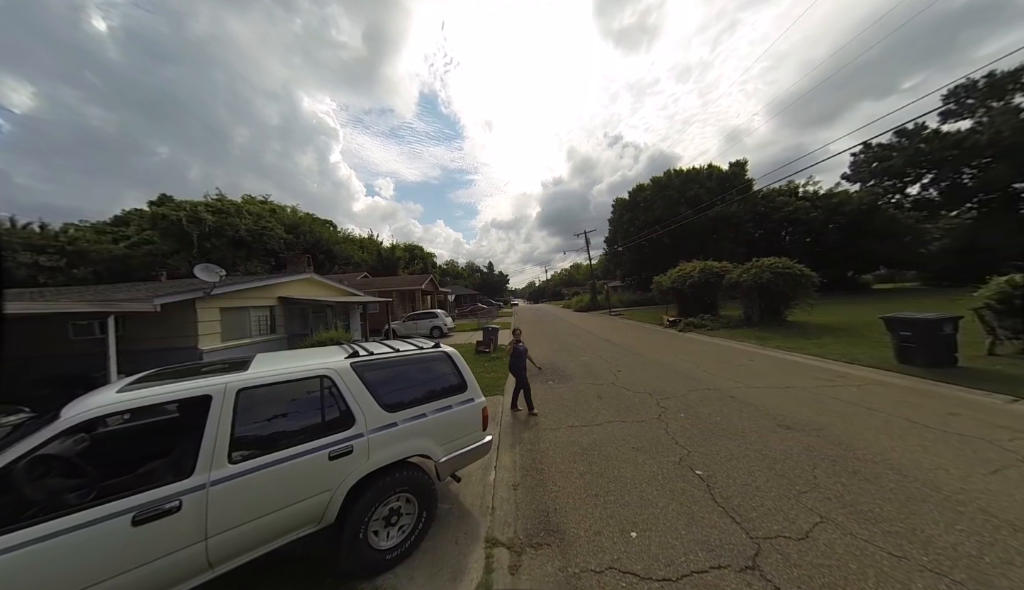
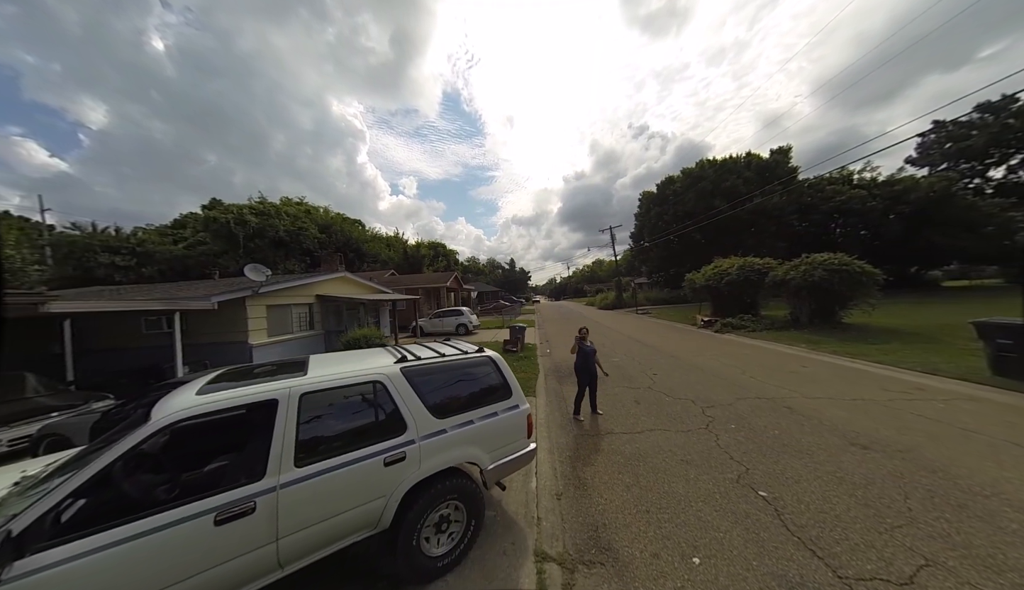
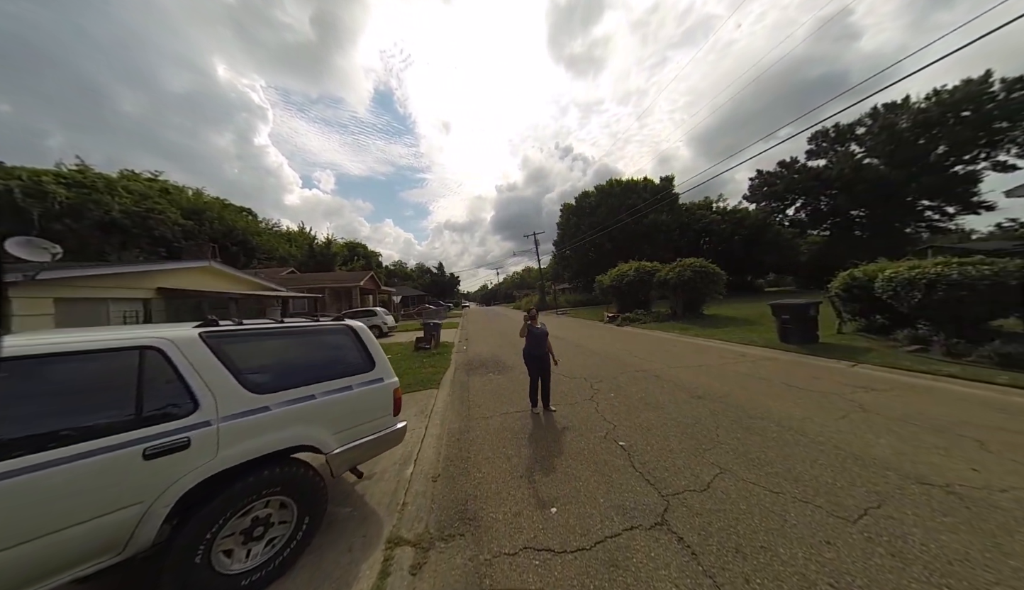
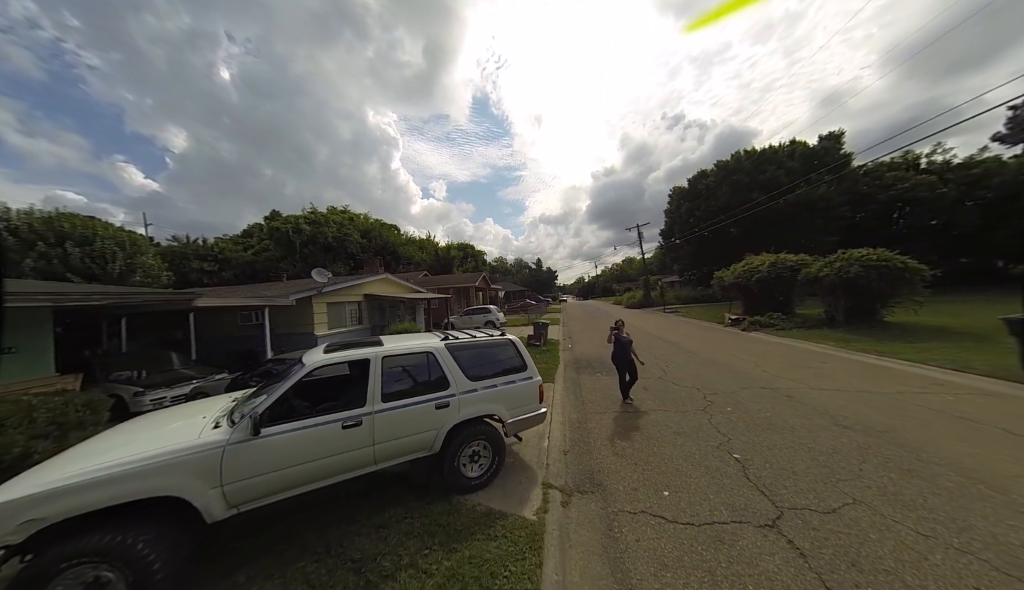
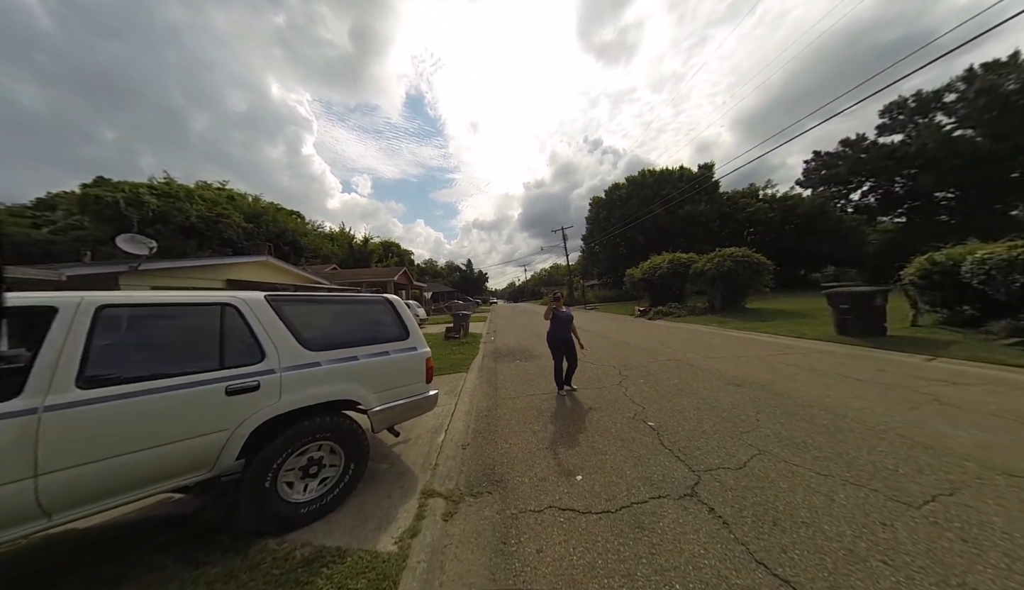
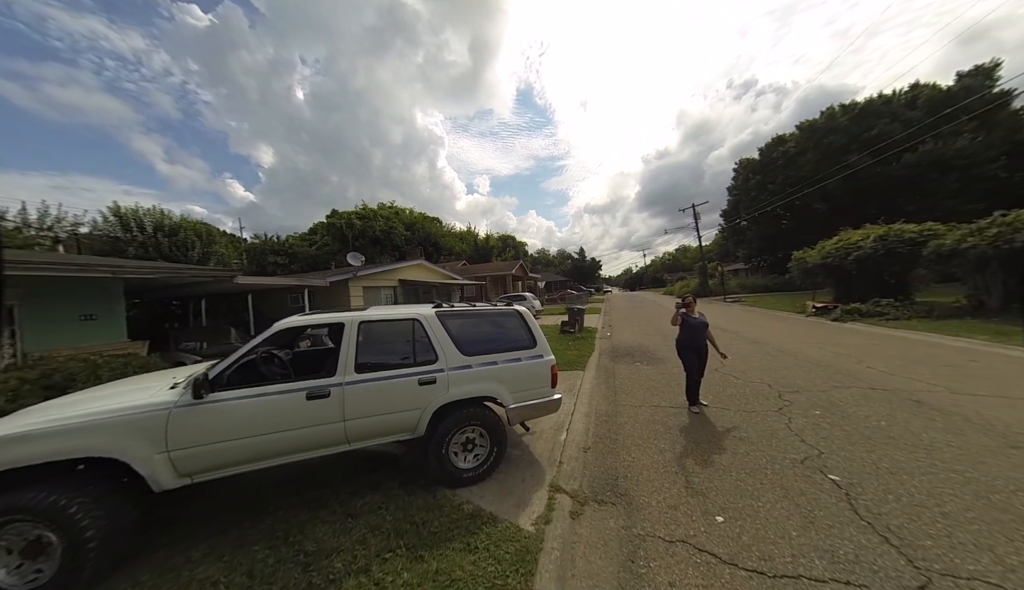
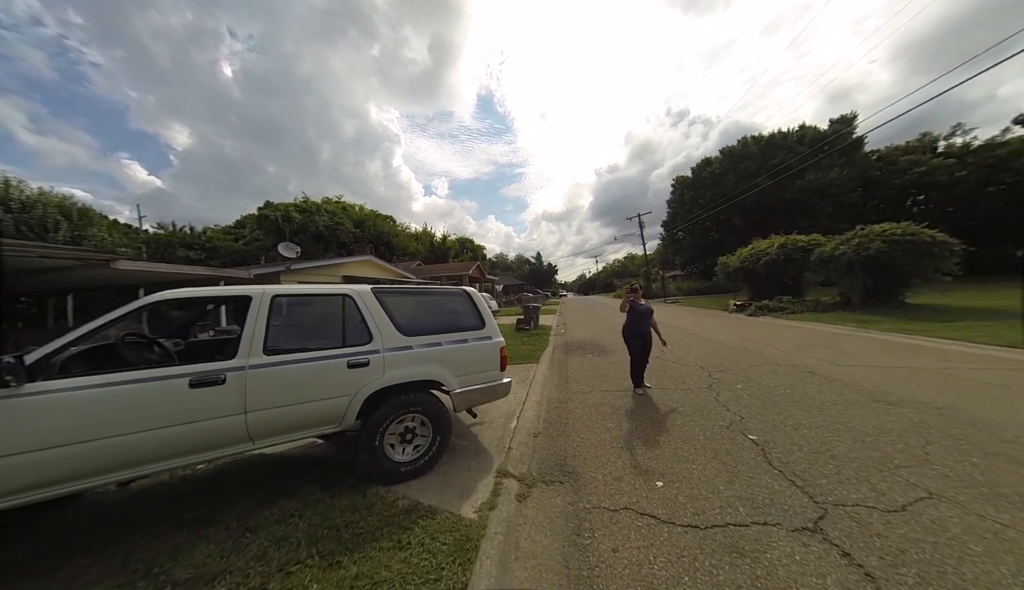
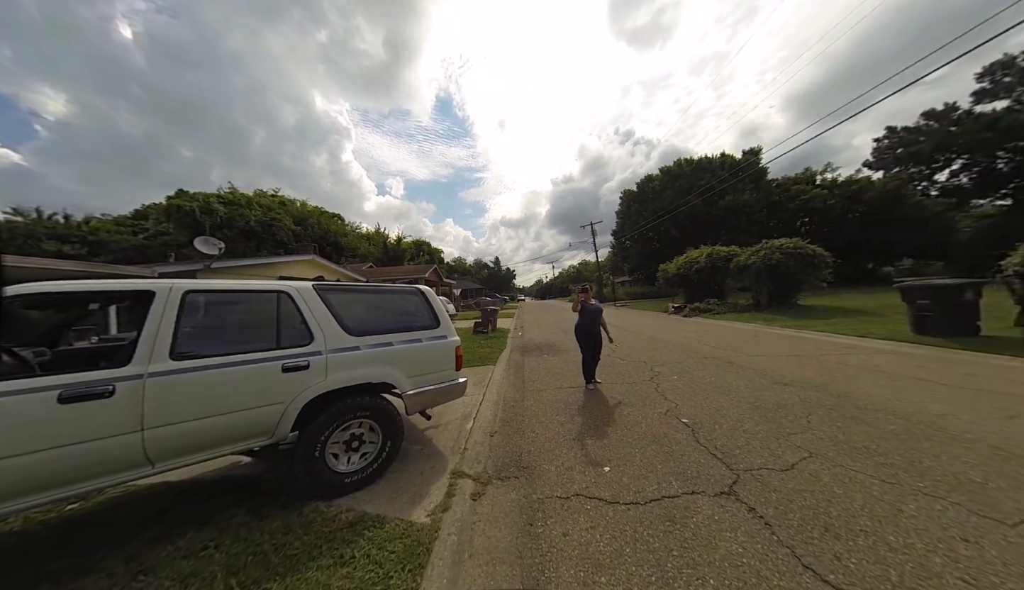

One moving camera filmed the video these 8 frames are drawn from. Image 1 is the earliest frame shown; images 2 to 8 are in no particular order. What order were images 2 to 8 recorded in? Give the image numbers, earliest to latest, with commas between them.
2, 4, 6, 7, 8, 5, 3
